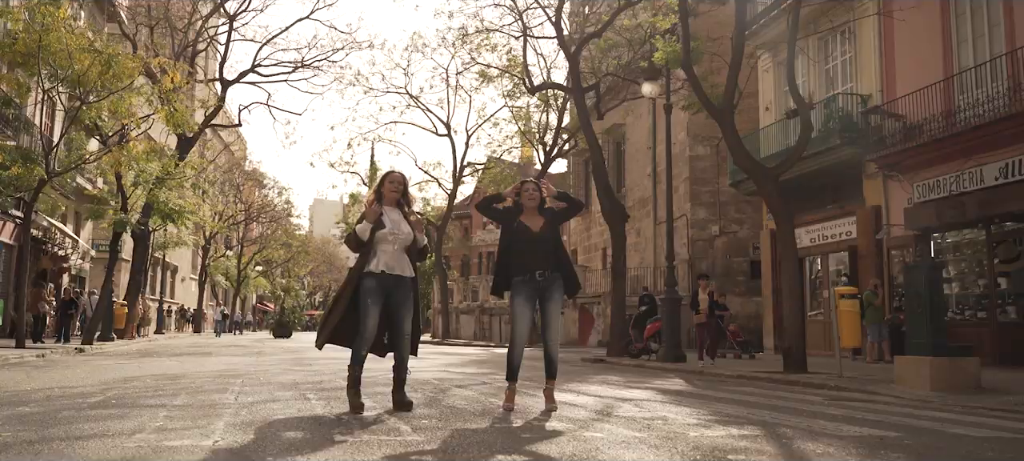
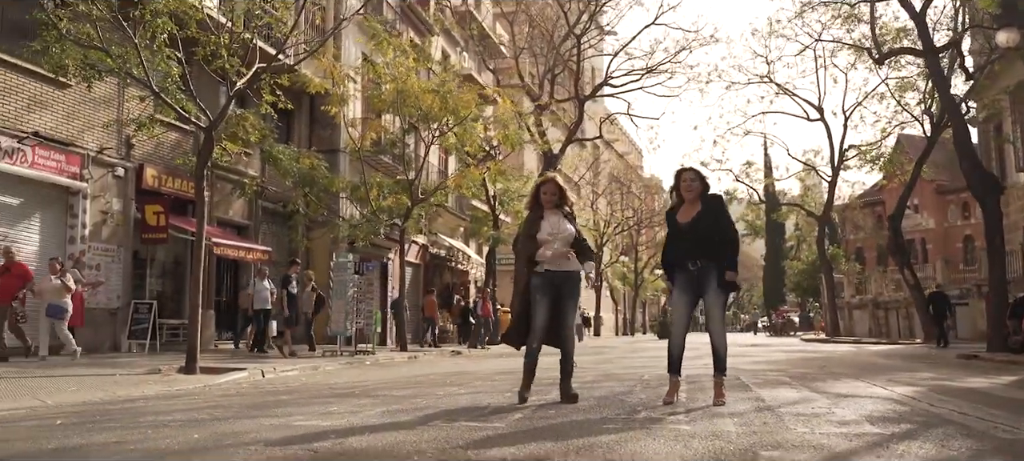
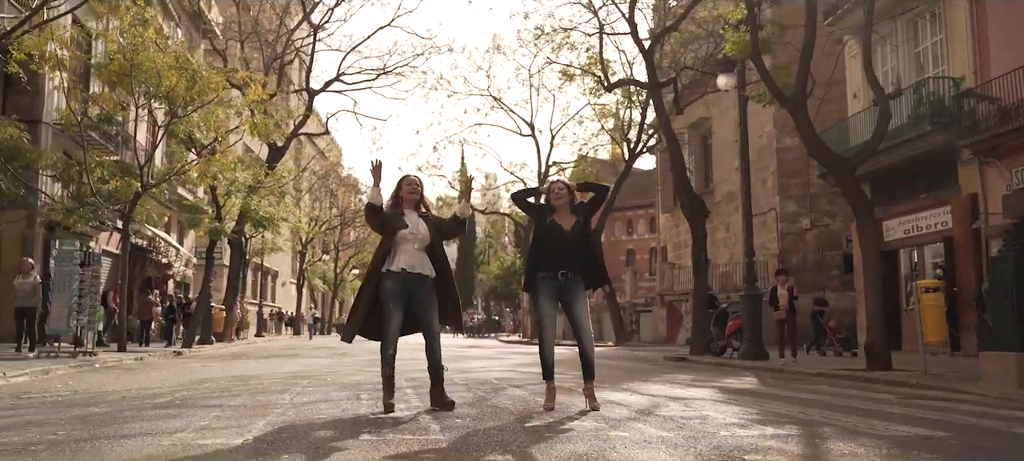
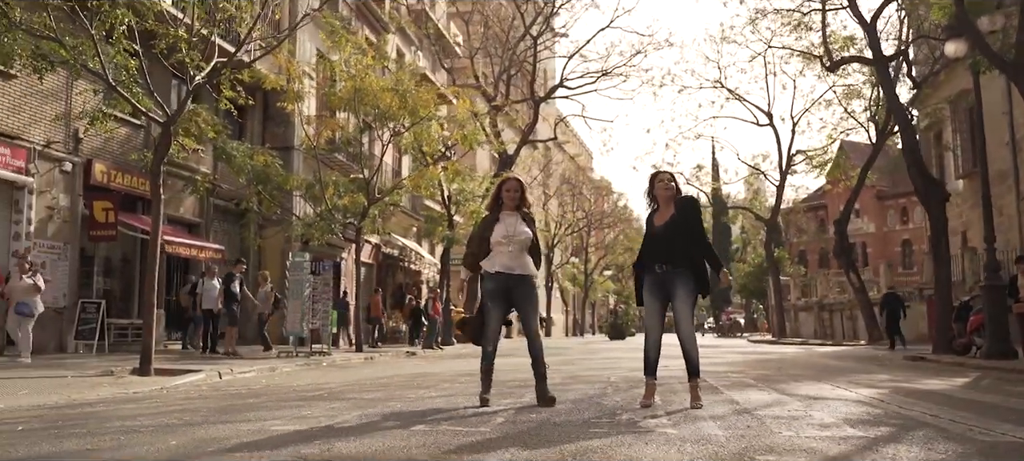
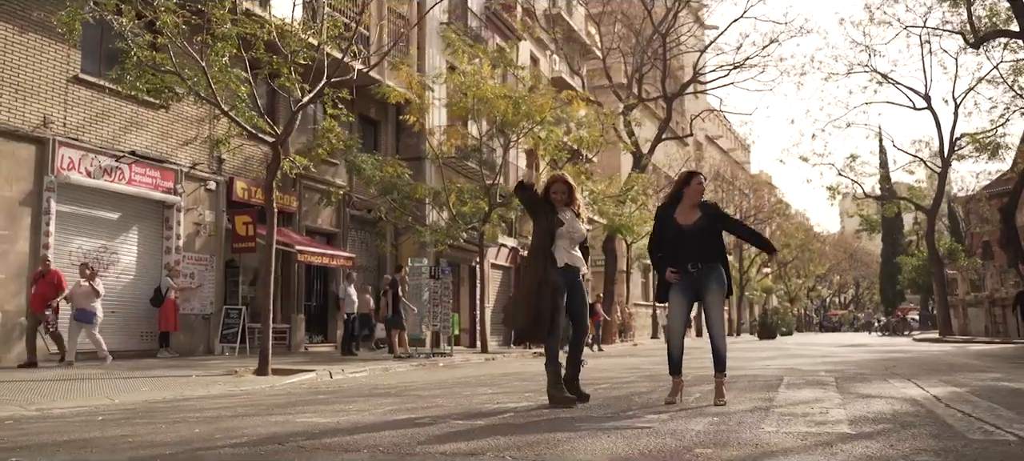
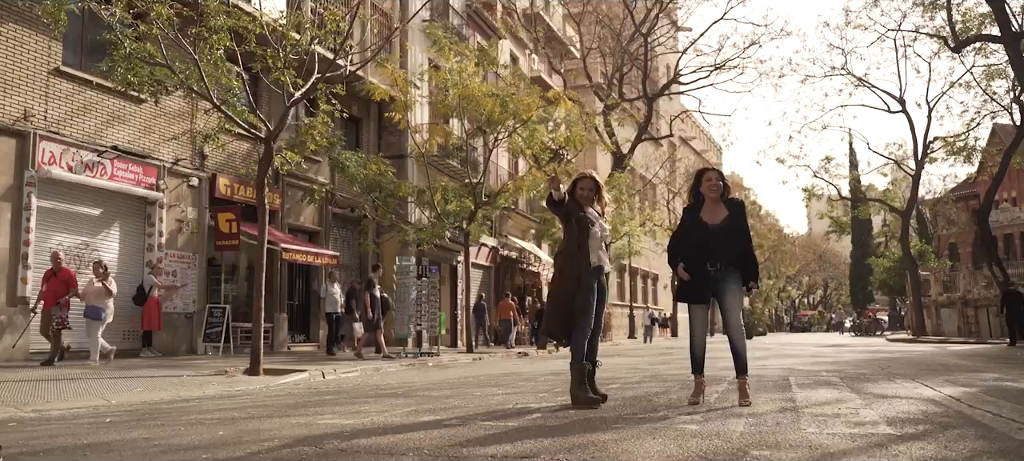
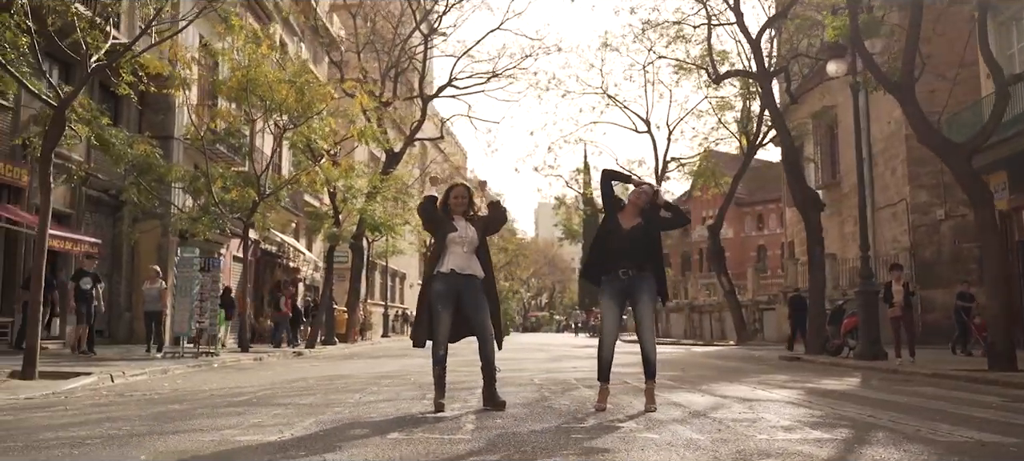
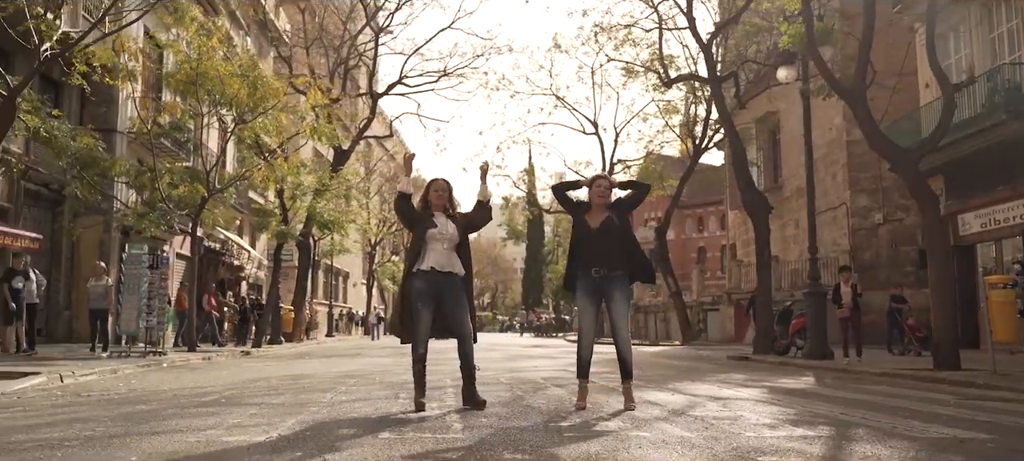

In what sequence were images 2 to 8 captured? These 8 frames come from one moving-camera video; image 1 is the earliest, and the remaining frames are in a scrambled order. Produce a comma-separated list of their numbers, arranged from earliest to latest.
3, 8, 7, 4, 2, 6, 5
